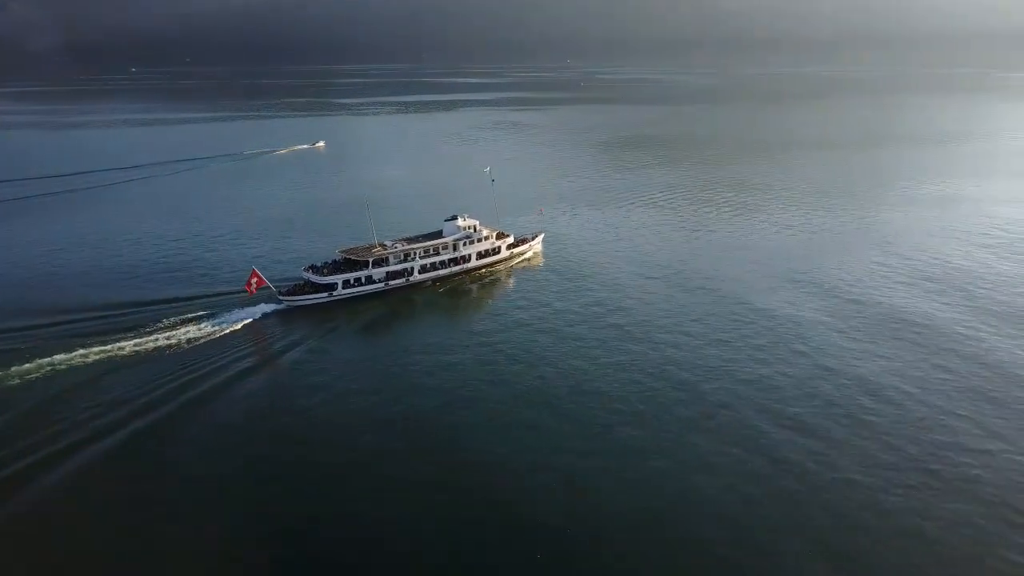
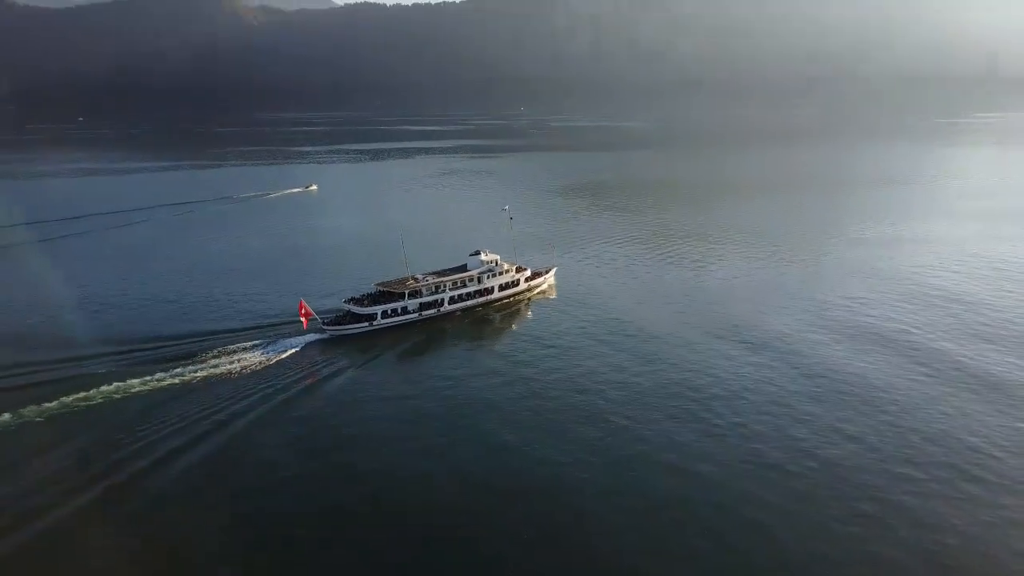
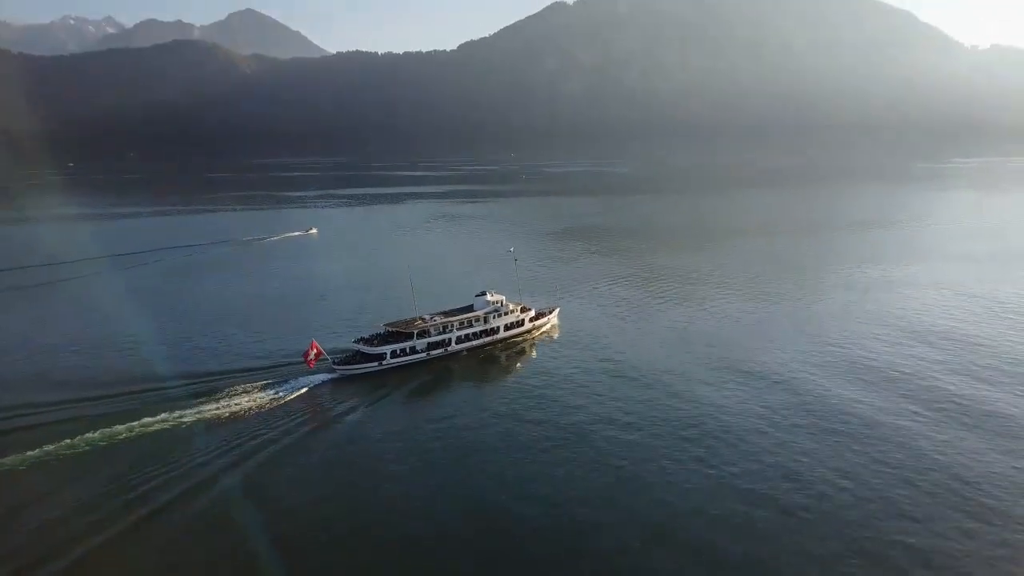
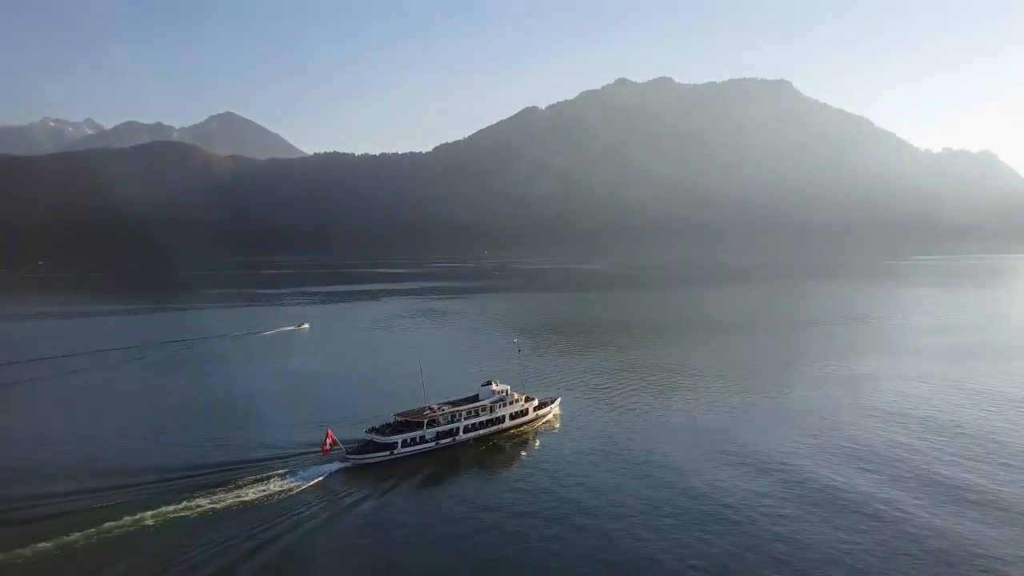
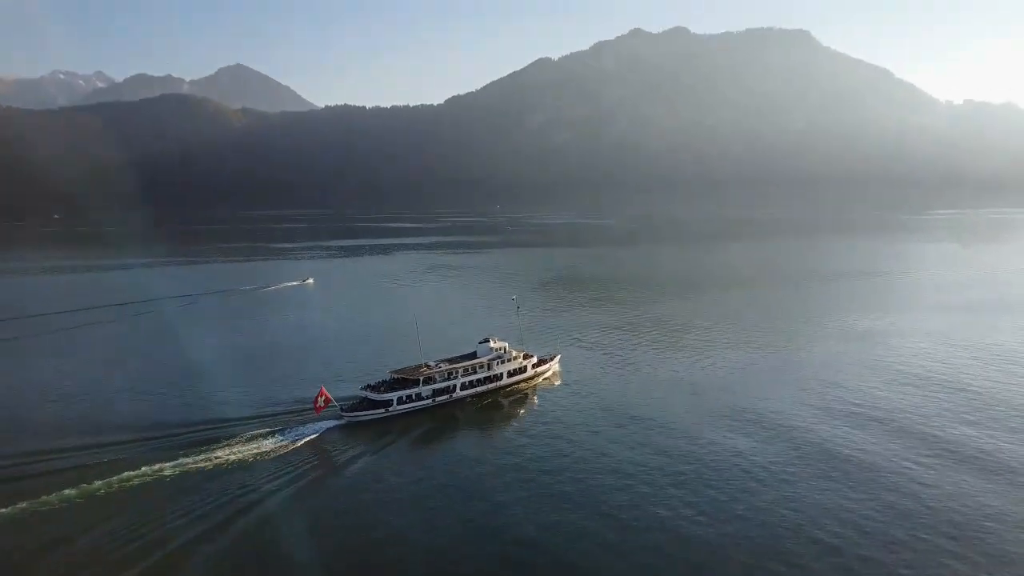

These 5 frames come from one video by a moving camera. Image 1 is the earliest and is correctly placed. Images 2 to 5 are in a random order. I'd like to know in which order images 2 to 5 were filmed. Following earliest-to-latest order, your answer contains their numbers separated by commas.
2, 3, 5, 4
